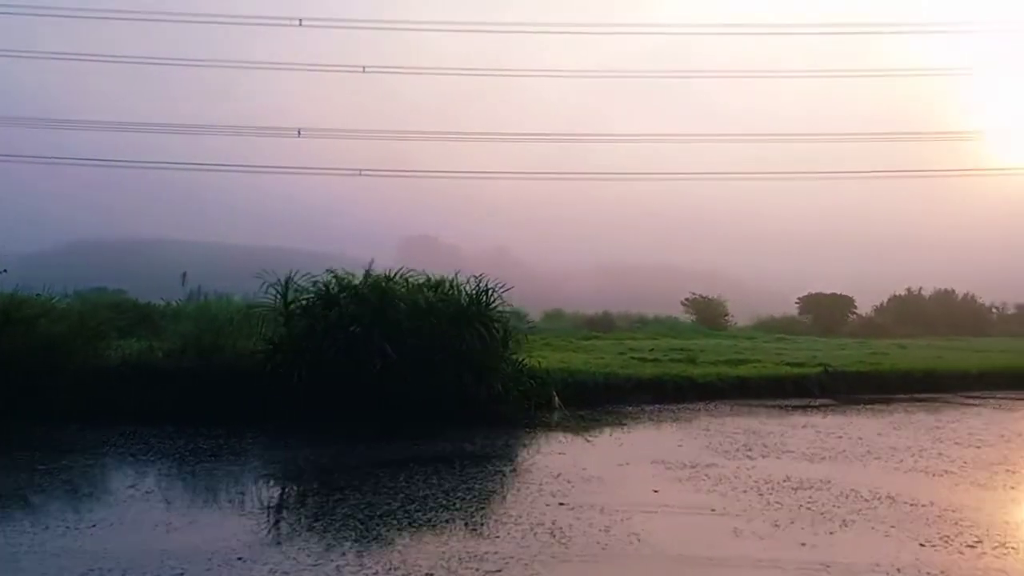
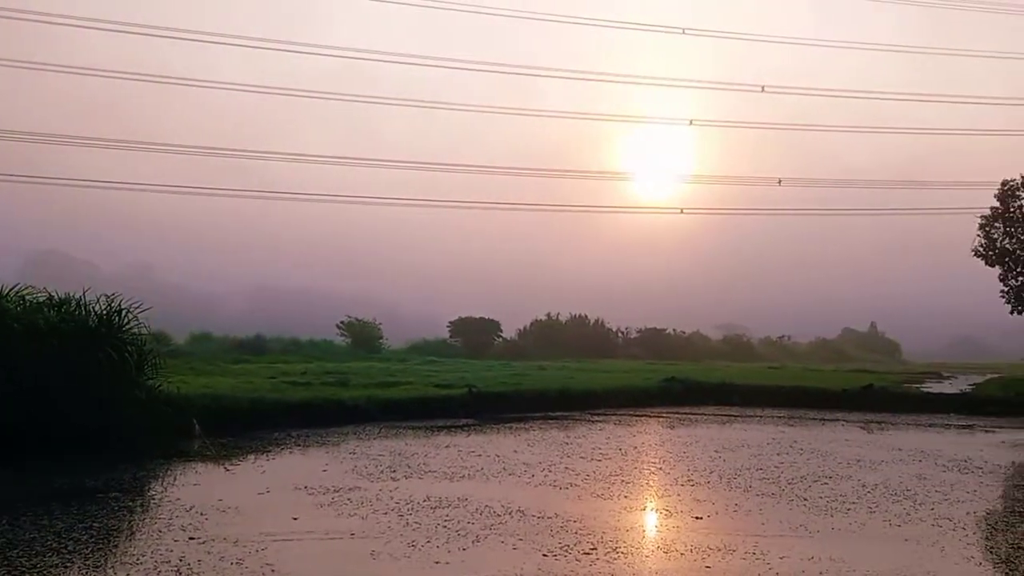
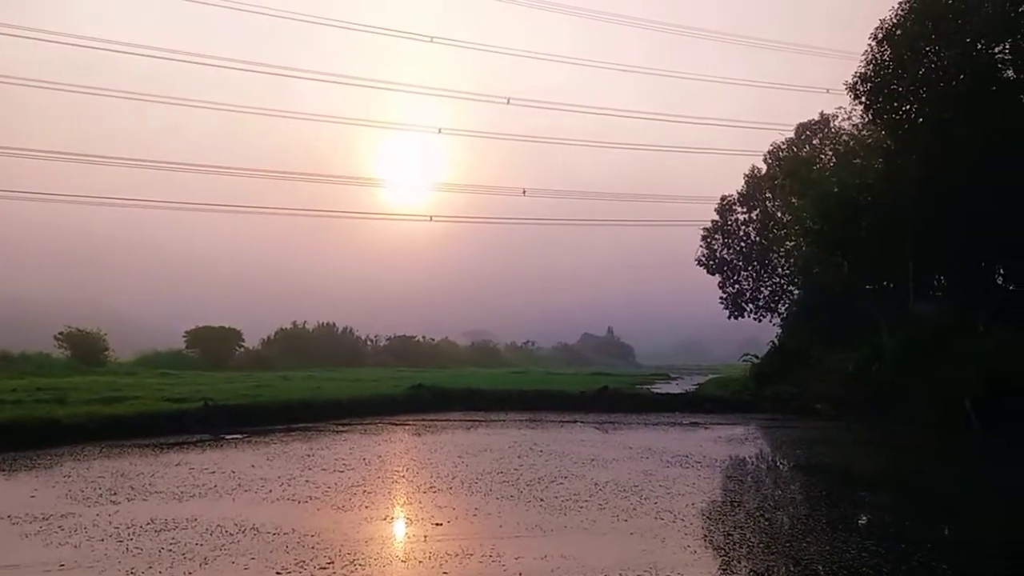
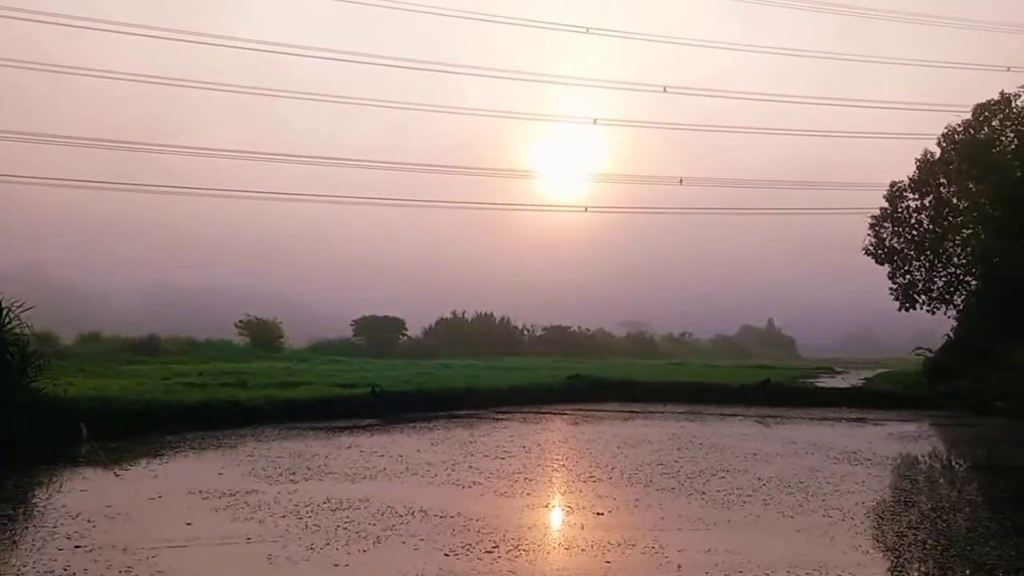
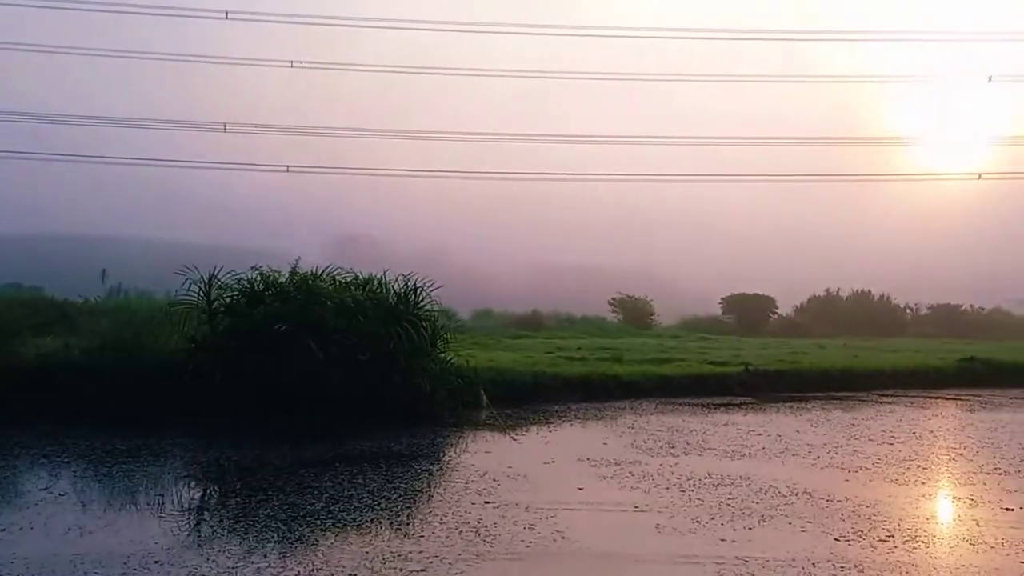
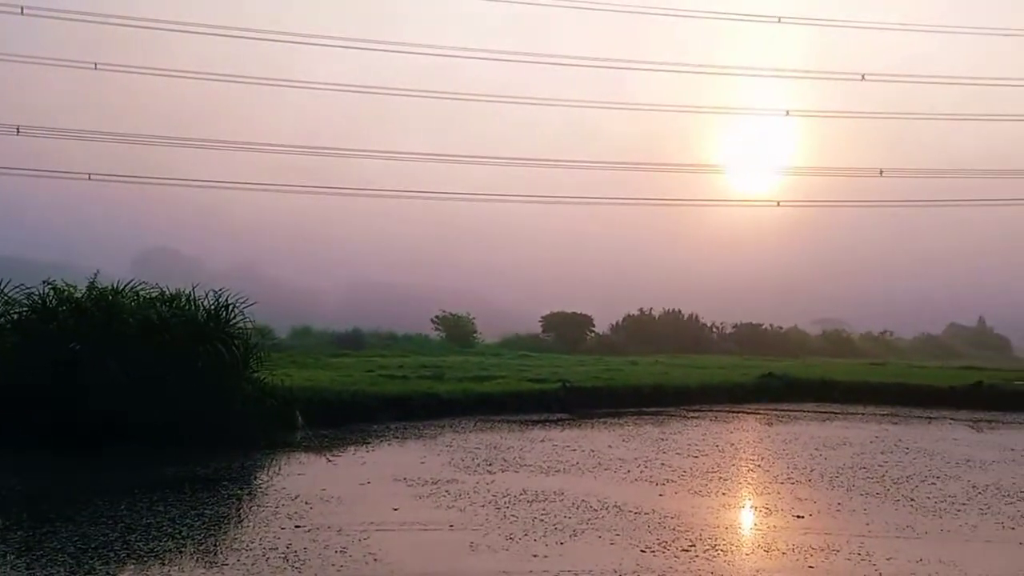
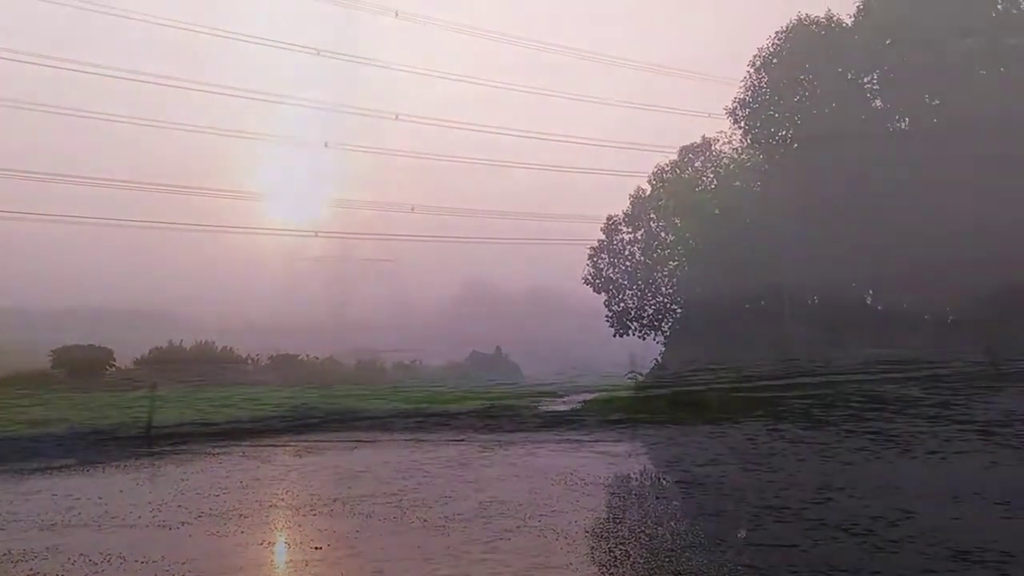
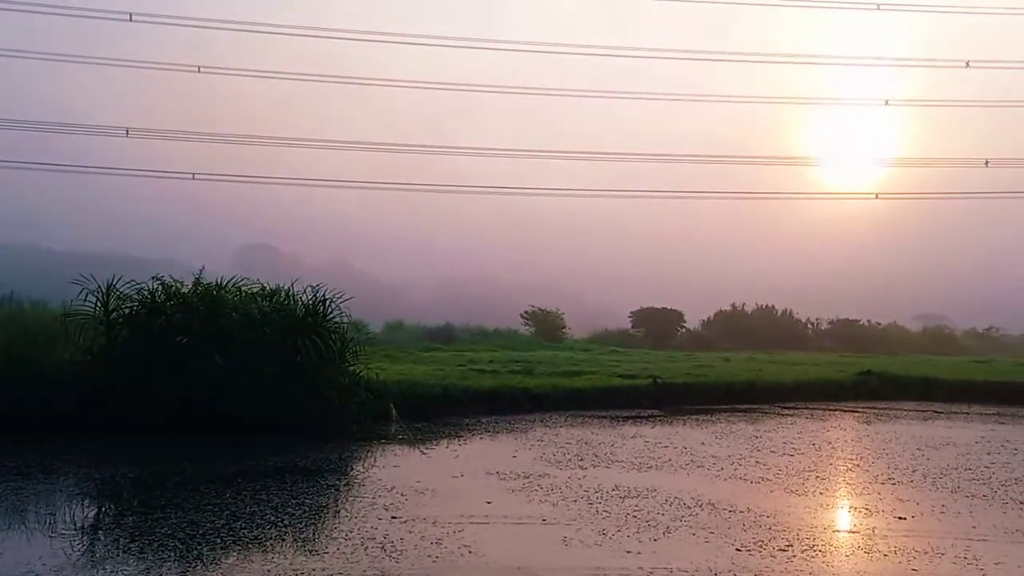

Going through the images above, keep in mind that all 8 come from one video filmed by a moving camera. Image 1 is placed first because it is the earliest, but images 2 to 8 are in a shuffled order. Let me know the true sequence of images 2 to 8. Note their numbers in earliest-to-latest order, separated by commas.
5, 8, 6, 2, 4, 3, 7
